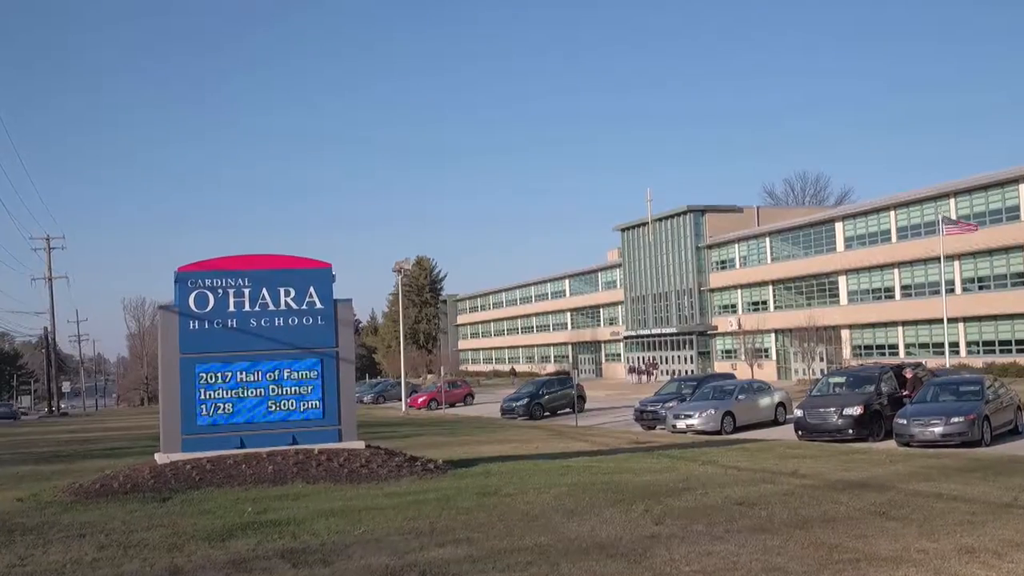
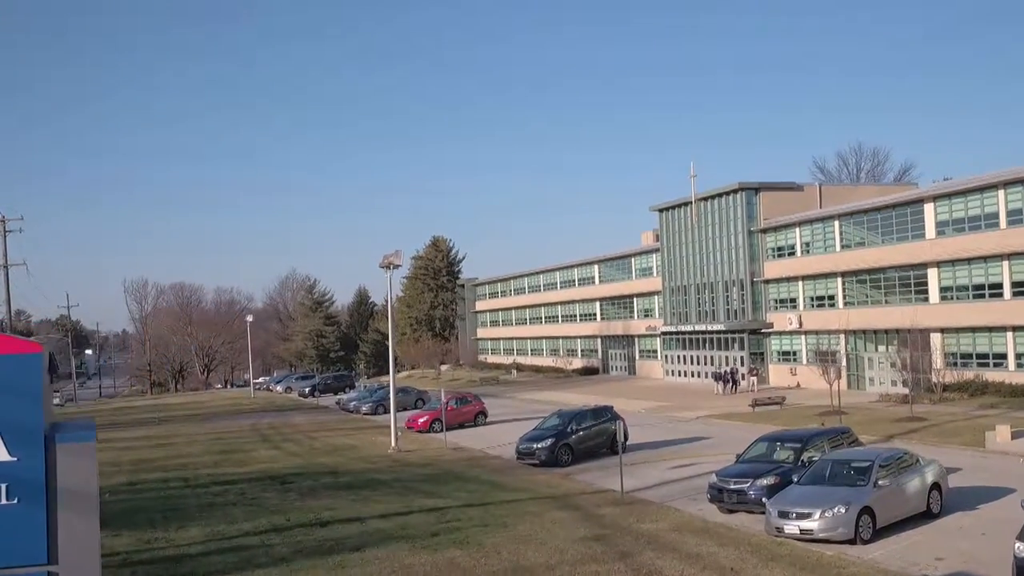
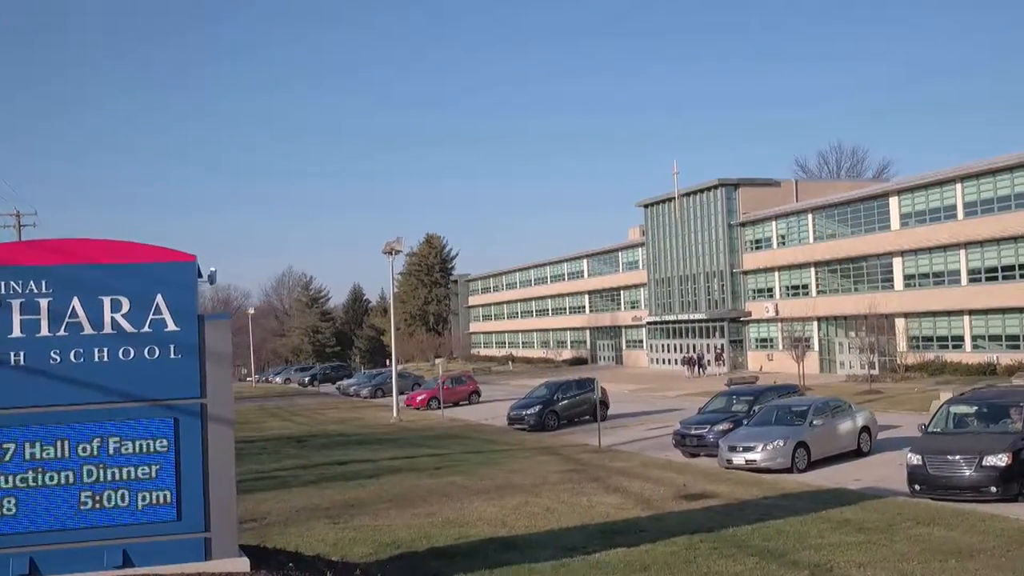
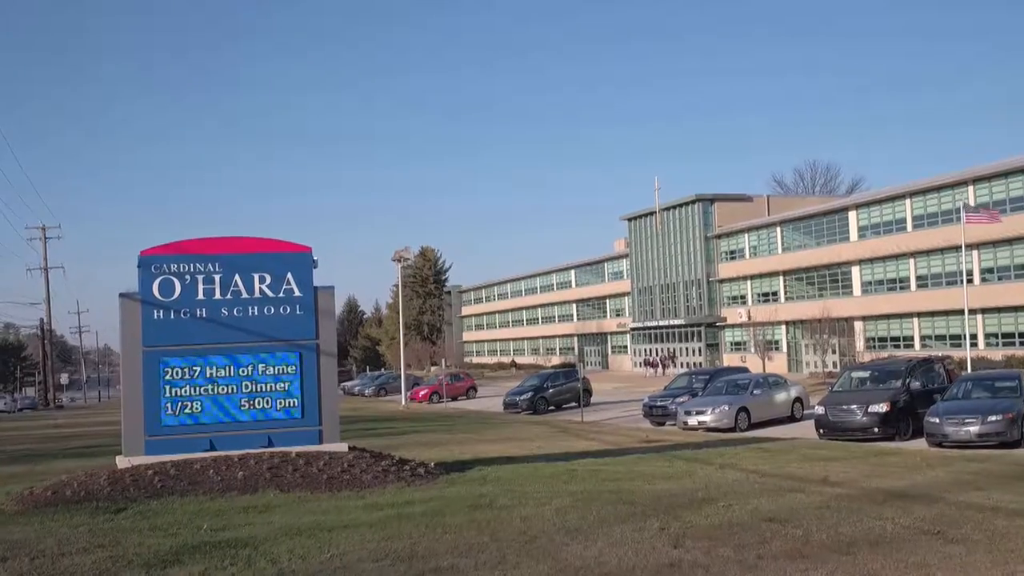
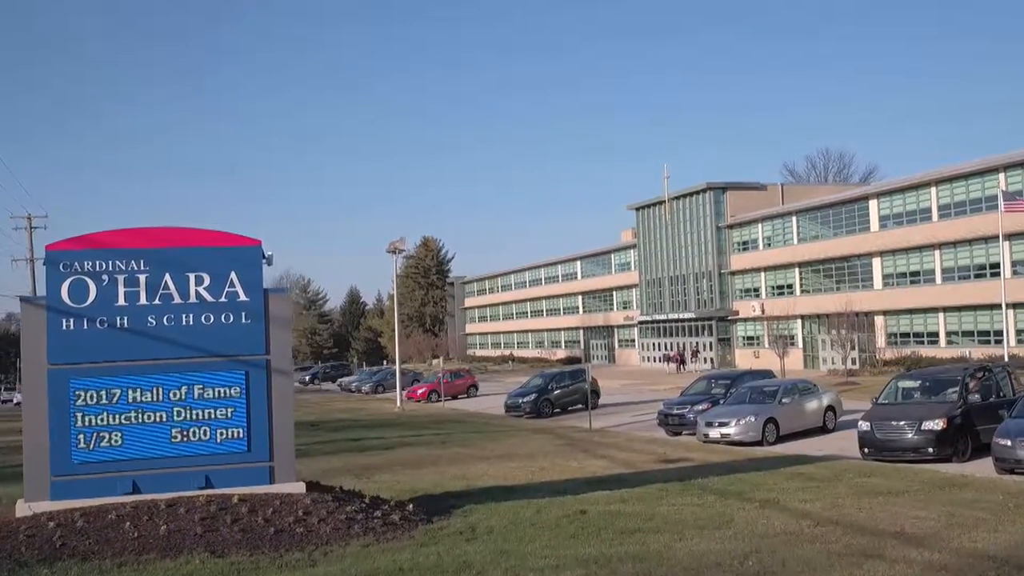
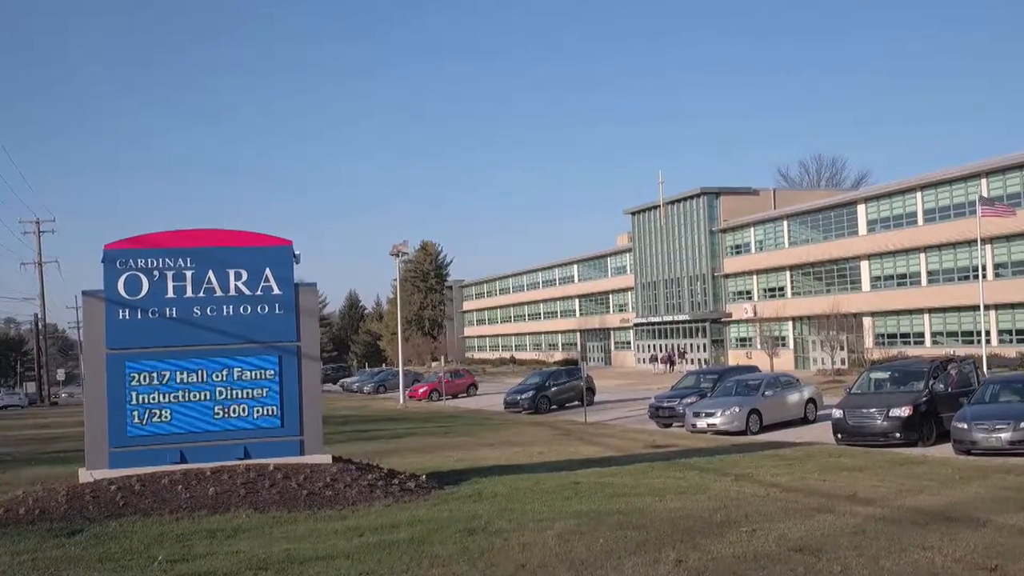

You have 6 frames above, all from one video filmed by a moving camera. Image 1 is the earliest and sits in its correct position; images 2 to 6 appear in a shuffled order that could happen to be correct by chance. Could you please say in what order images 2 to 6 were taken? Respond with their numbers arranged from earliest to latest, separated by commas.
4, 6, 5, 3, 2
